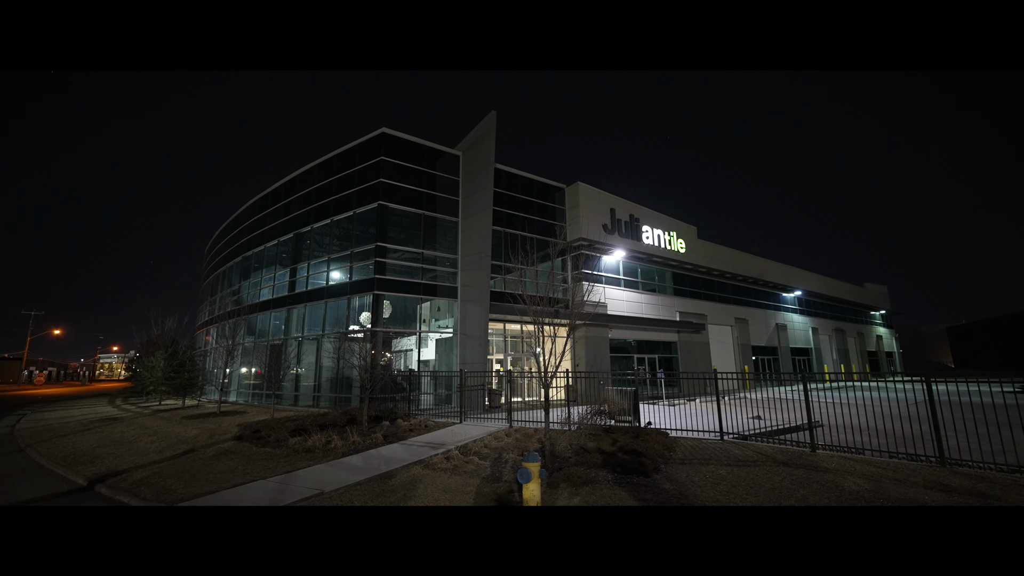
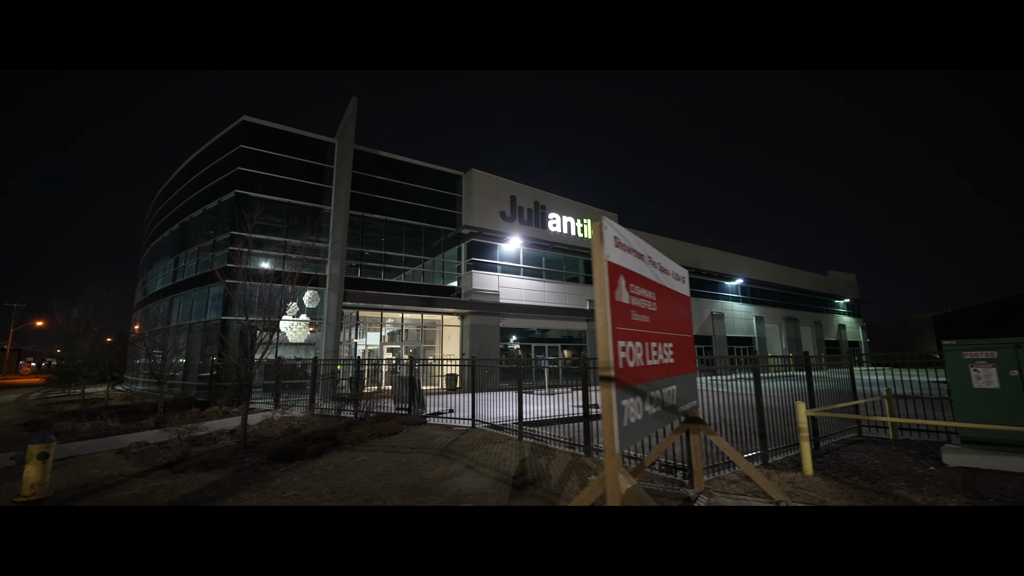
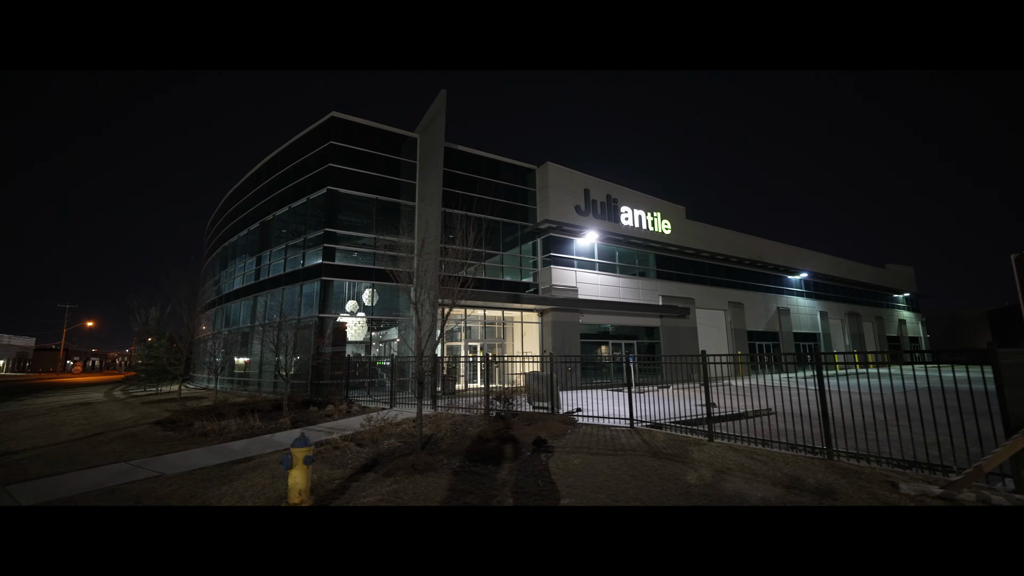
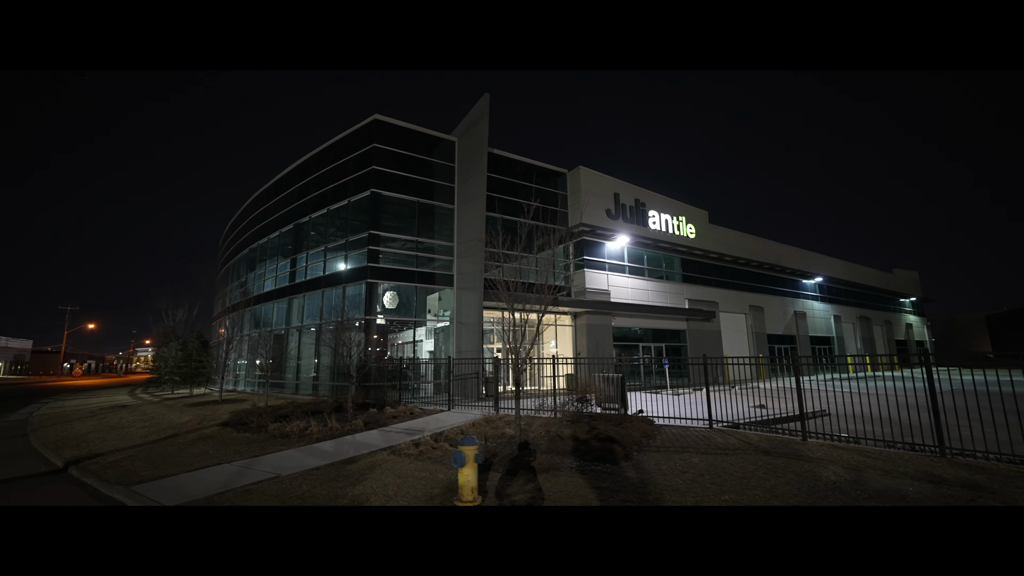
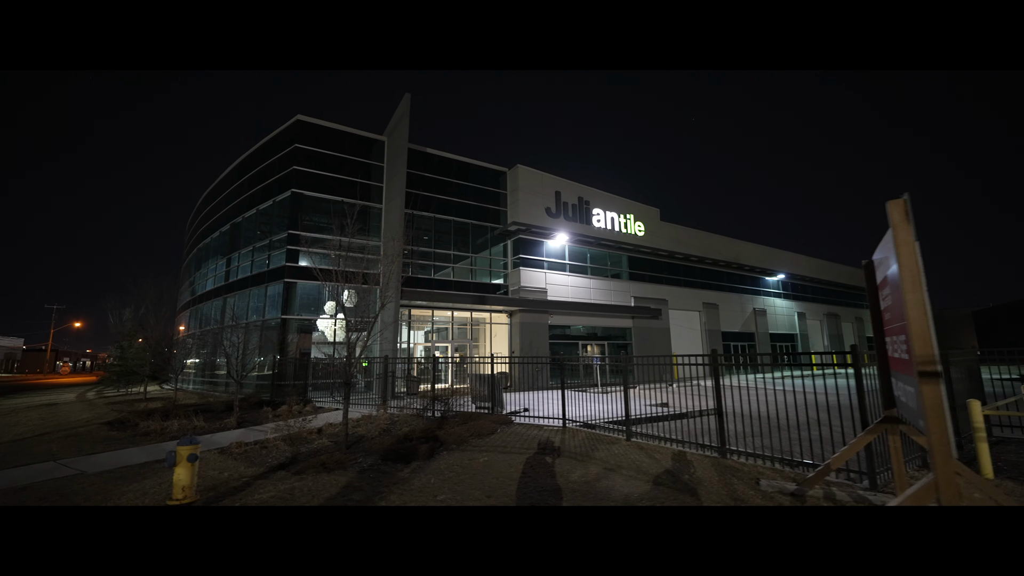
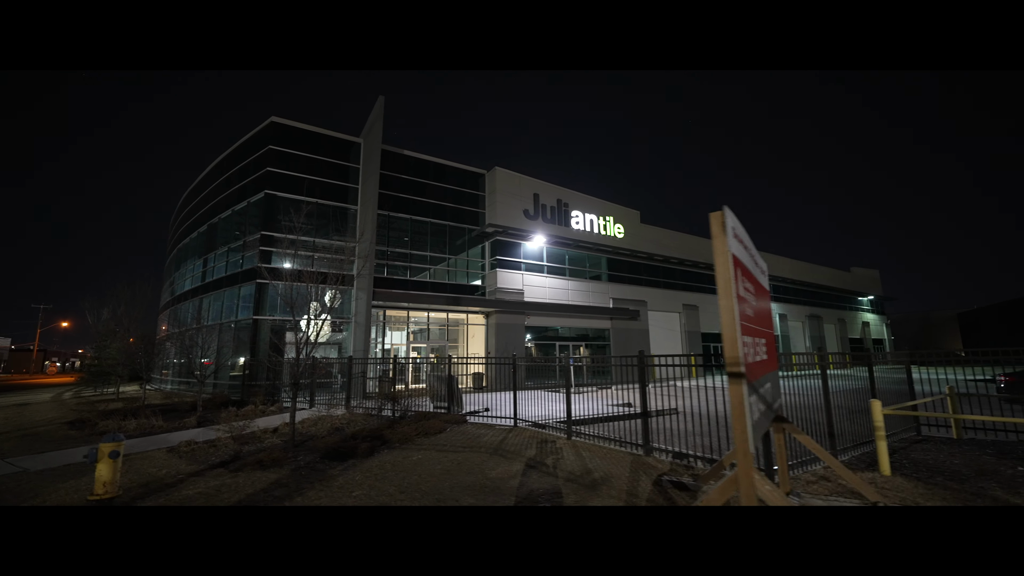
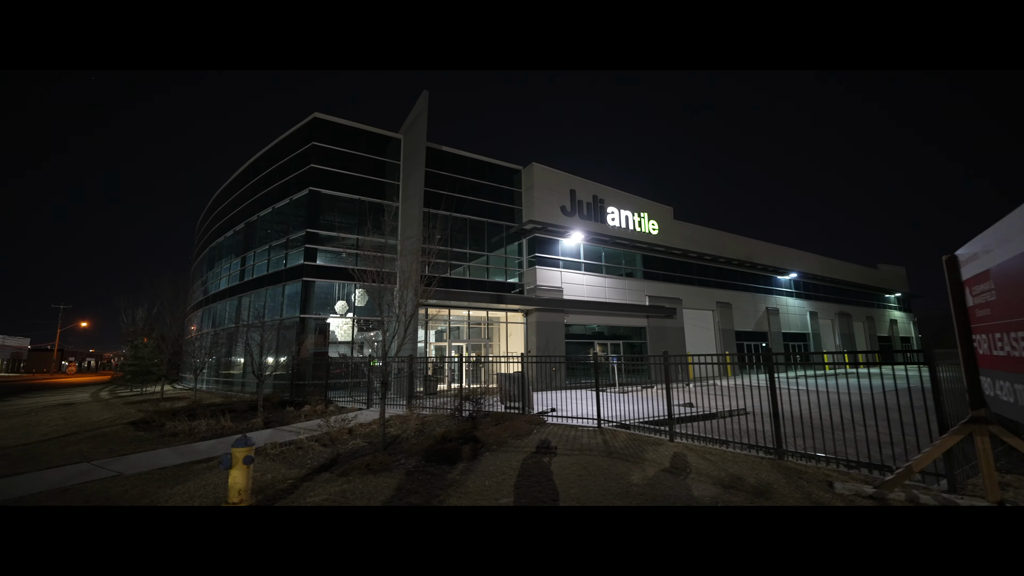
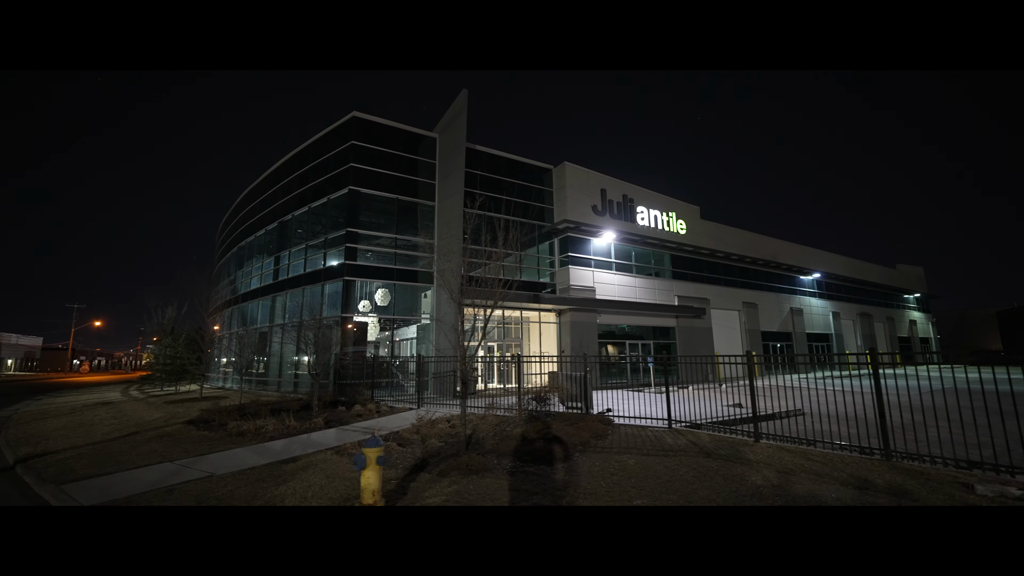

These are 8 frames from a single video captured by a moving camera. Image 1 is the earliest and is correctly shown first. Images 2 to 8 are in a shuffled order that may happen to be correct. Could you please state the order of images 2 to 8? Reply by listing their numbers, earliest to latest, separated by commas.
4, 8, 3, 7, 5, 6, 2
